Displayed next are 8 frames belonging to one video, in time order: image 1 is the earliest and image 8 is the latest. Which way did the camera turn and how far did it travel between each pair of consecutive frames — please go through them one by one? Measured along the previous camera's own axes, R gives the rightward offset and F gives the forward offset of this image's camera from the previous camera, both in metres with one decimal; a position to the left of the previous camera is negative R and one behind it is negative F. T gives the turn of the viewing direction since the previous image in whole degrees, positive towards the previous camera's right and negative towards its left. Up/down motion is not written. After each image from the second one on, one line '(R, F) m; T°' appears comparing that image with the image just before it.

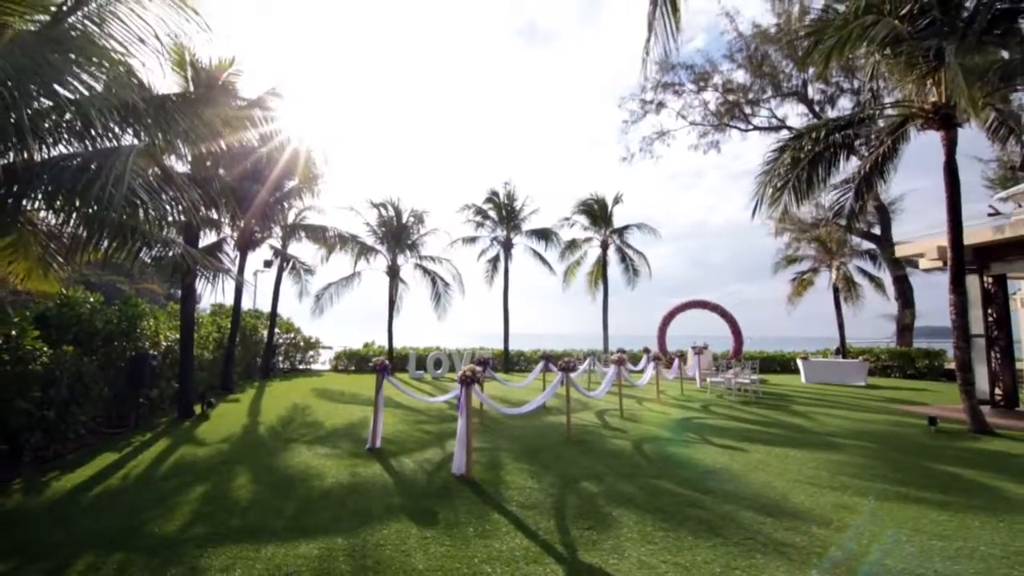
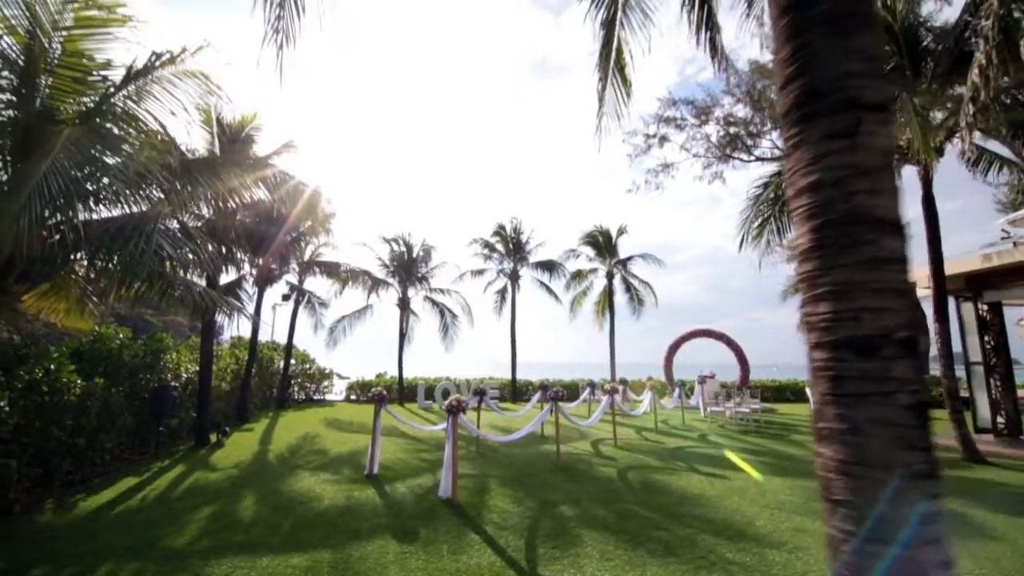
(+0.5, -0.6) m; -2°
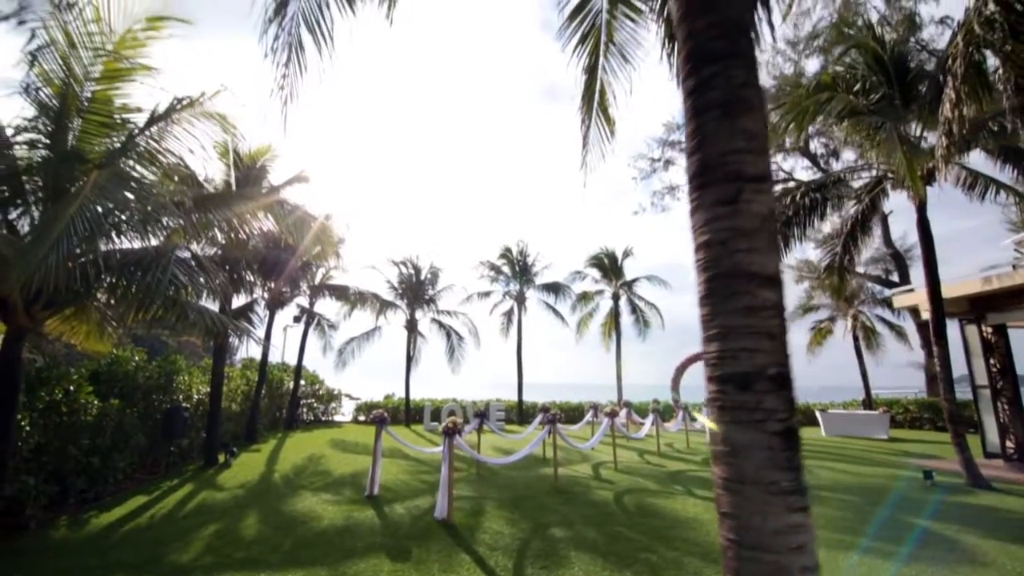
(+0.3, -0.3) m; -1°
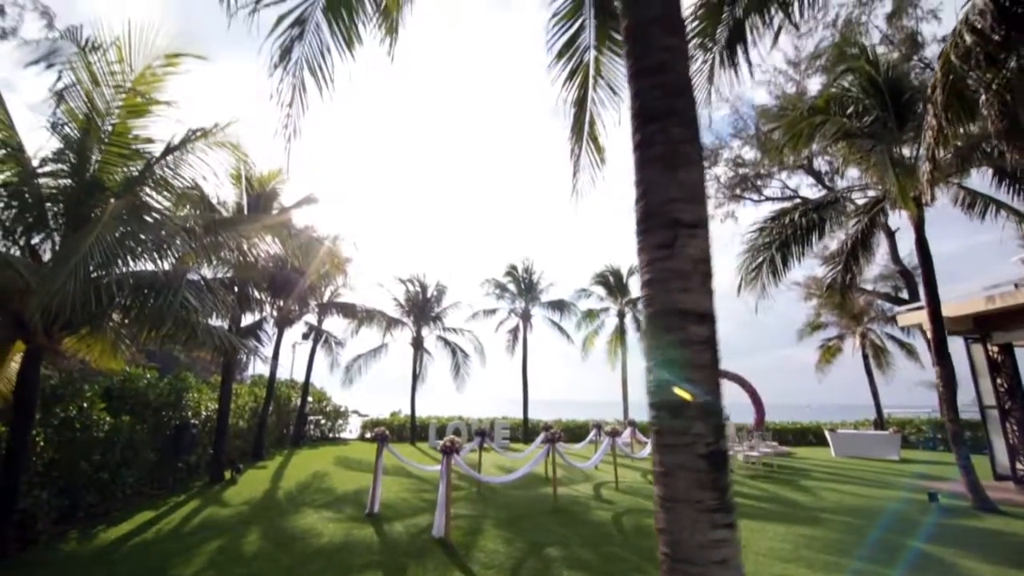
(+0.2, -0.2) m; -1°
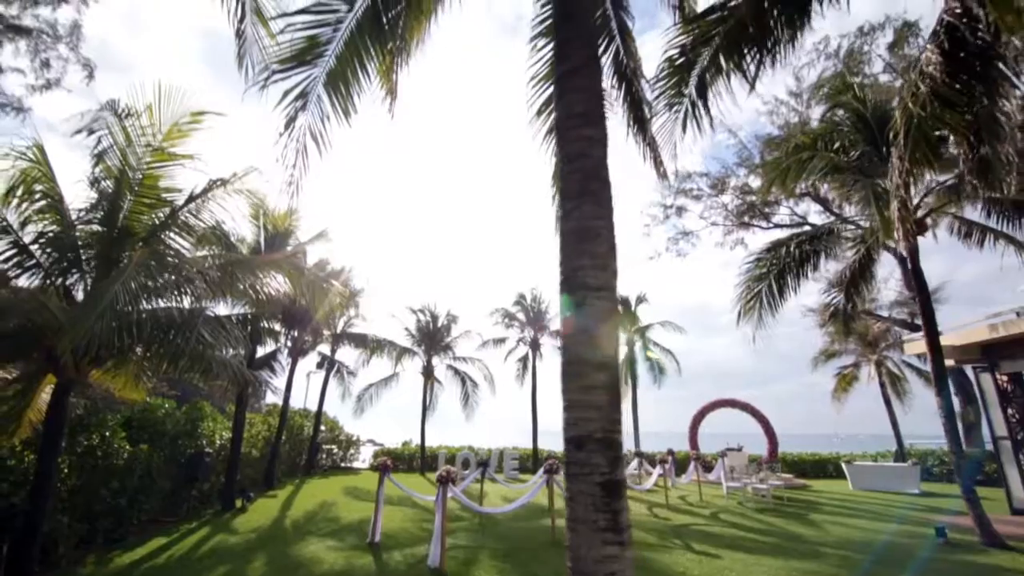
(+0.4, -0.4) m; -2°
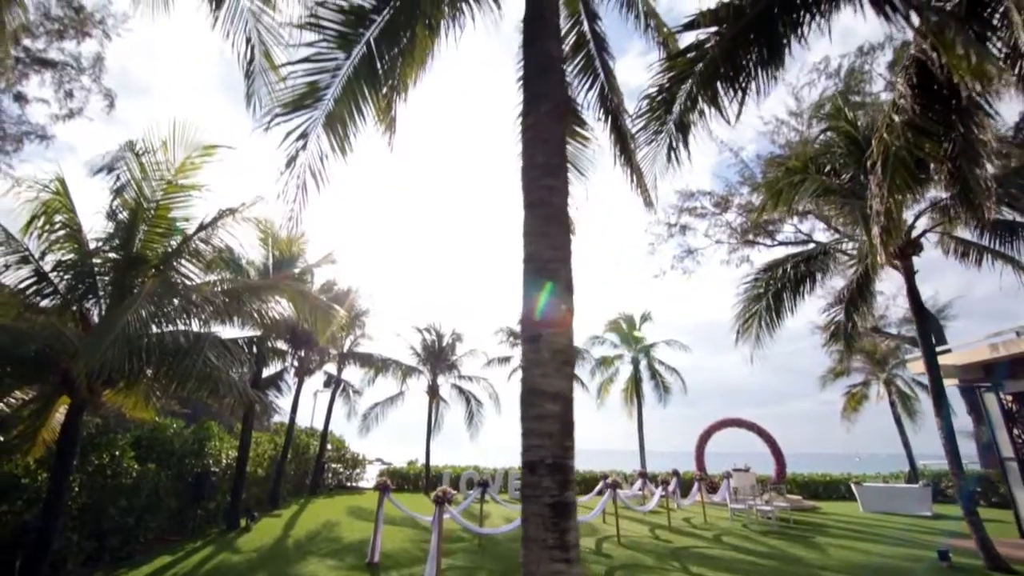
(+0.3, -0.2) m; -1°
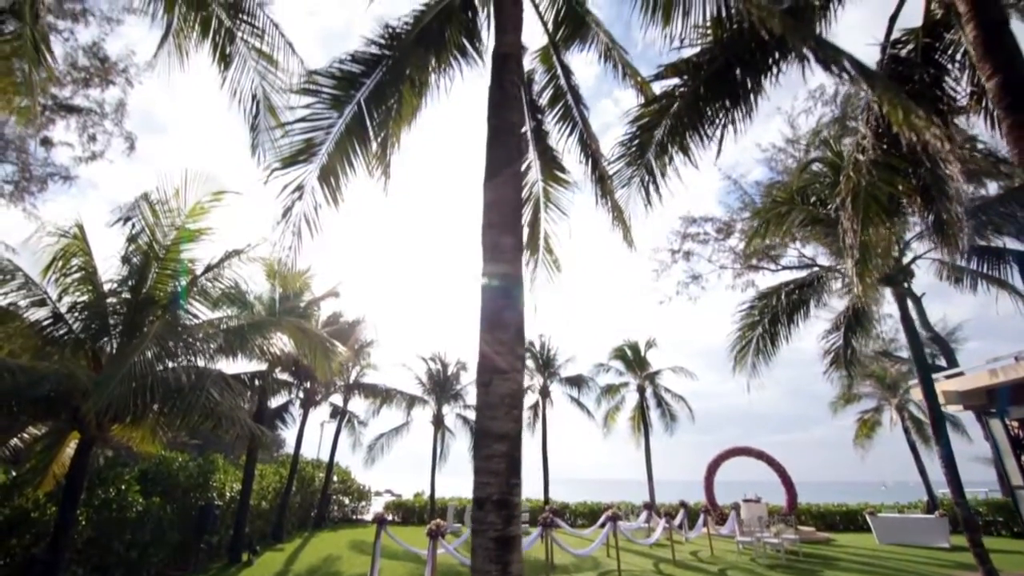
(+0.3, -0.3) m; -1°
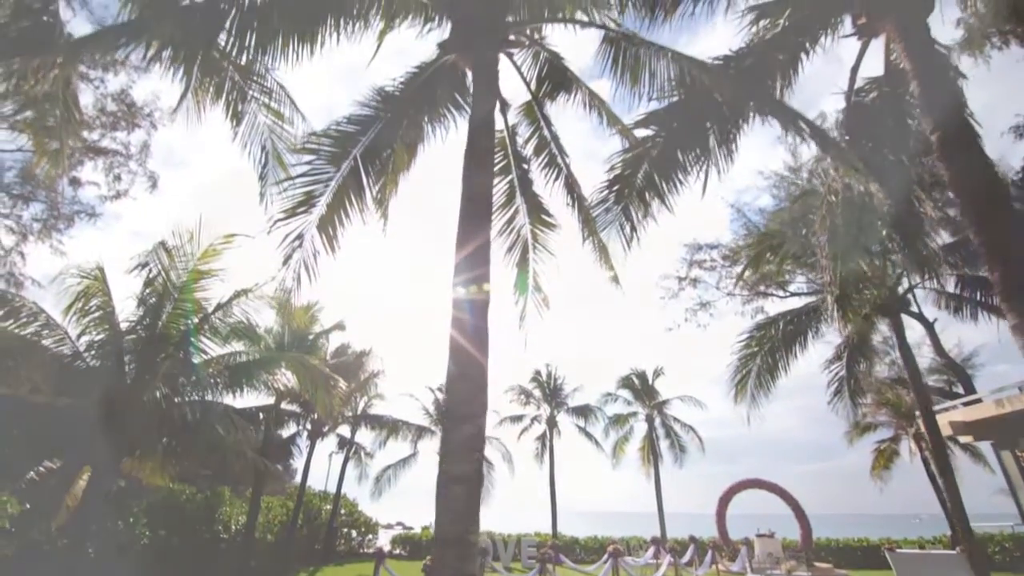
(+0.3, -0.3) m; -1°
